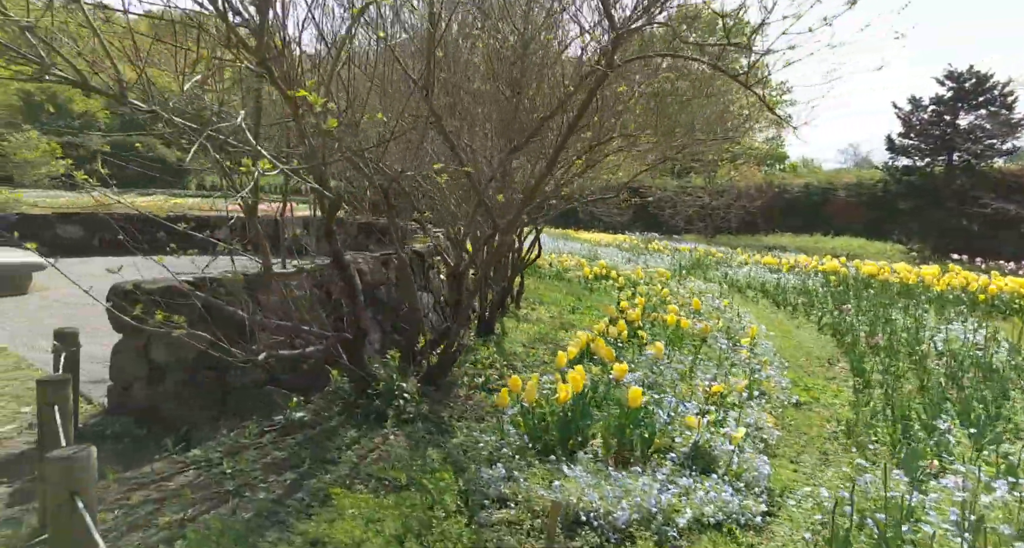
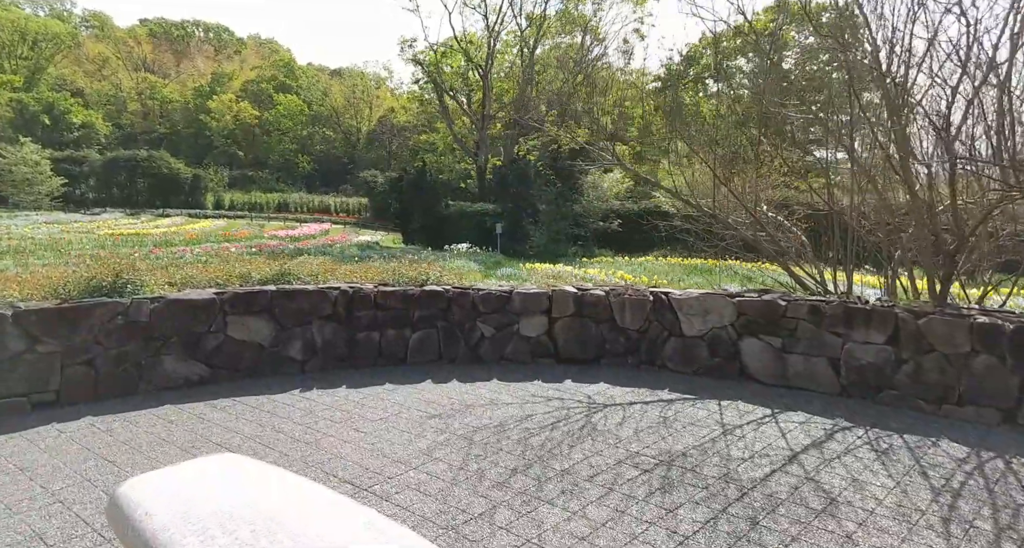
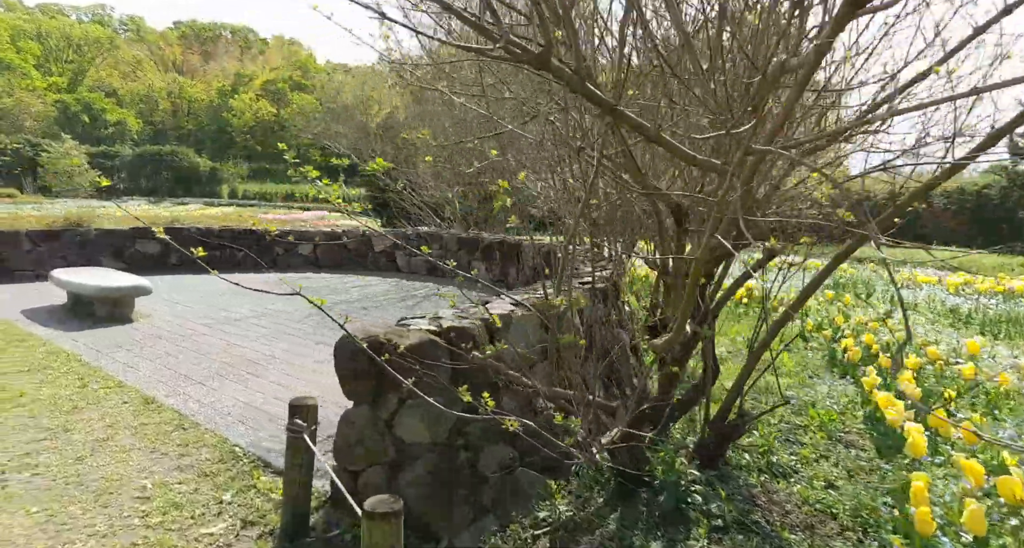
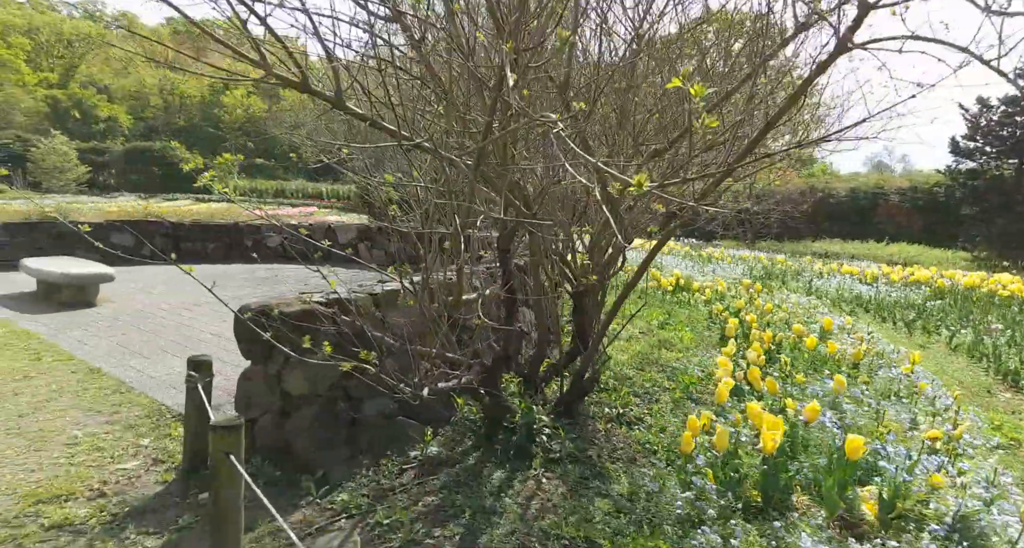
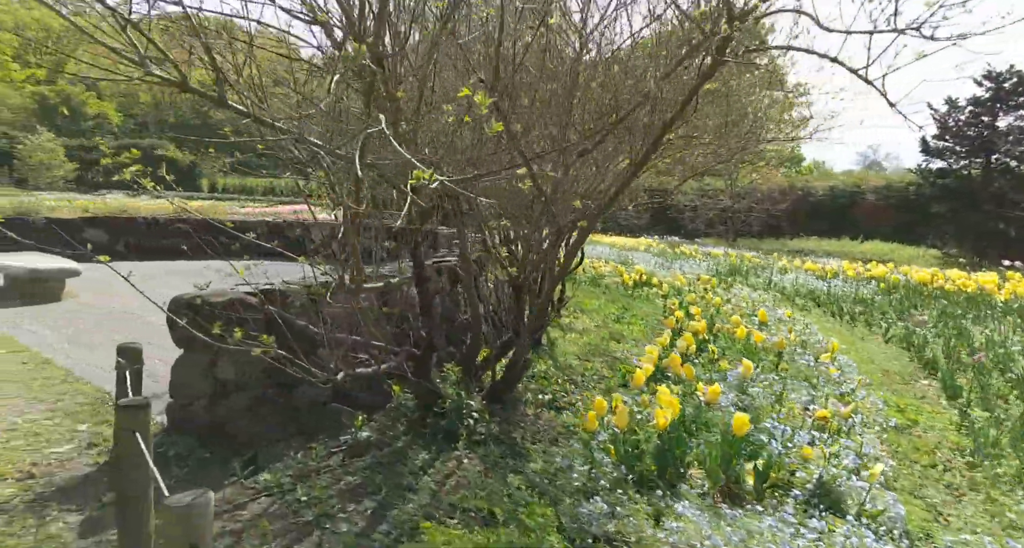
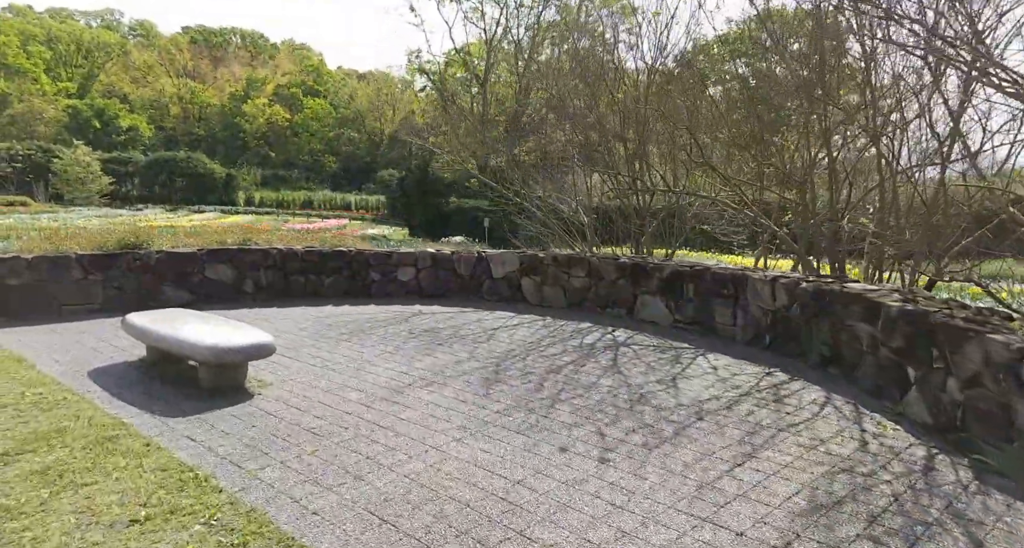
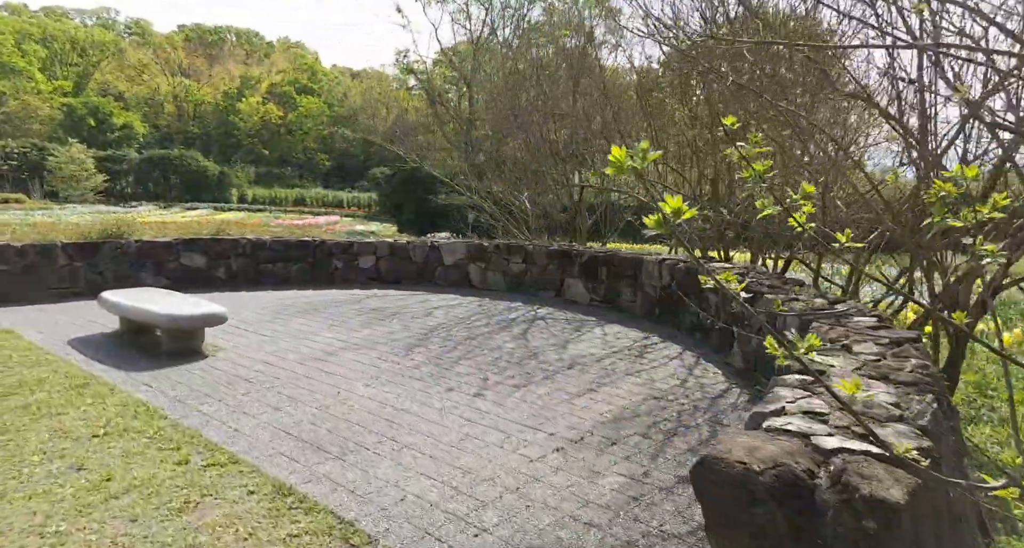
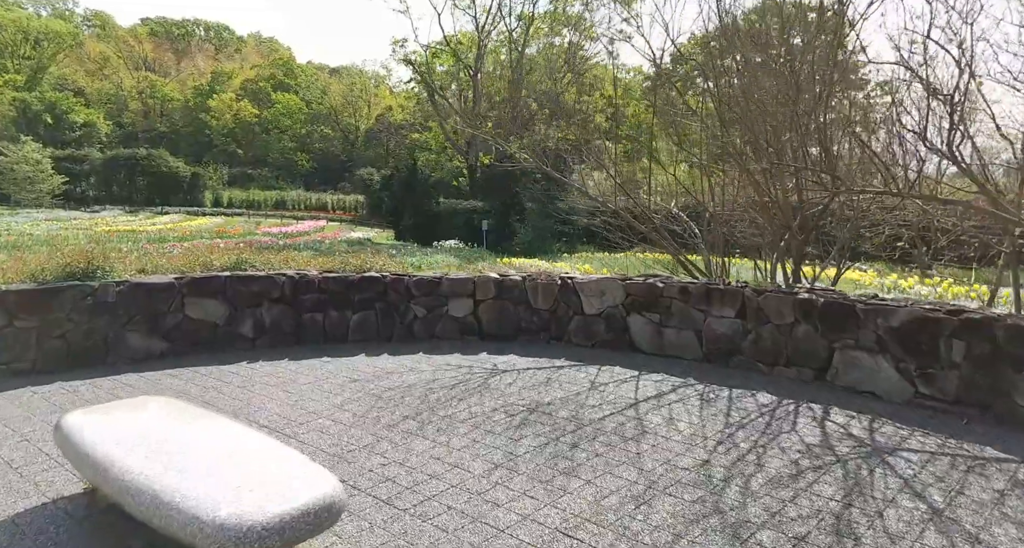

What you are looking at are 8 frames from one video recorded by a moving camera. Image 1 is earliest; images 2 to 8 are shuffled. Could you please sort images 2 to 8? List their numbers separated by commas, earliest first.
5, 4, 3, 7, 6, 8, 2
